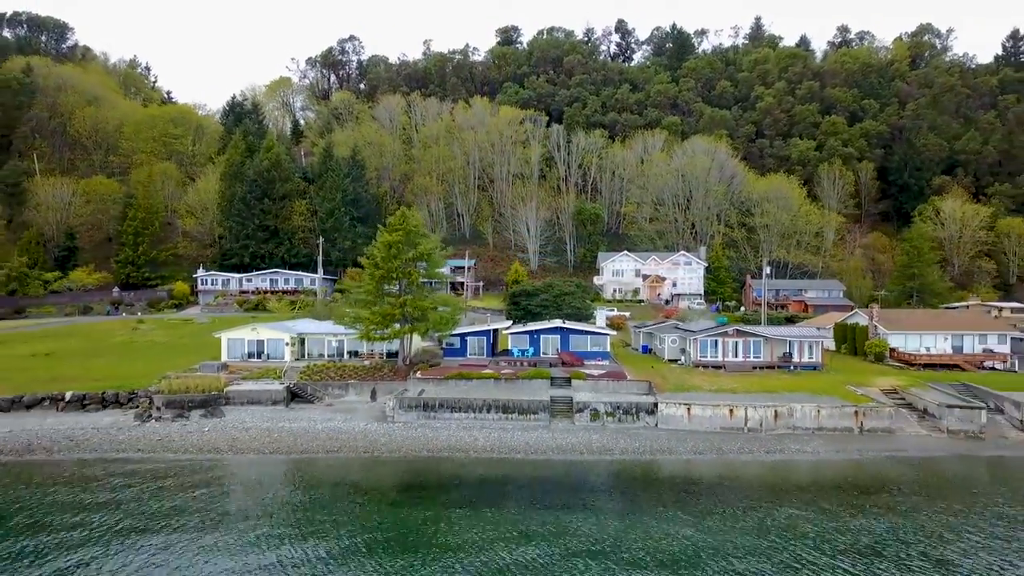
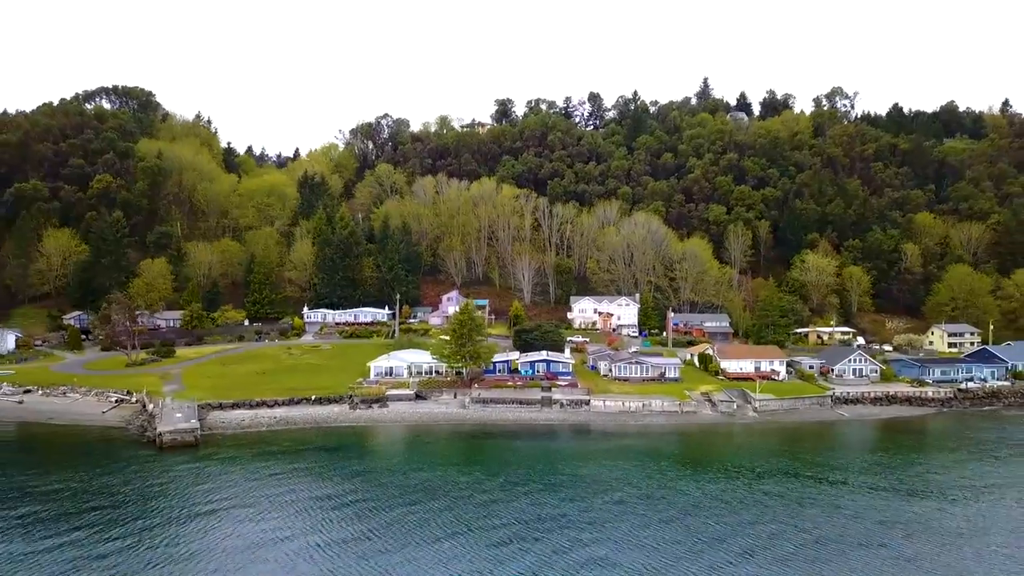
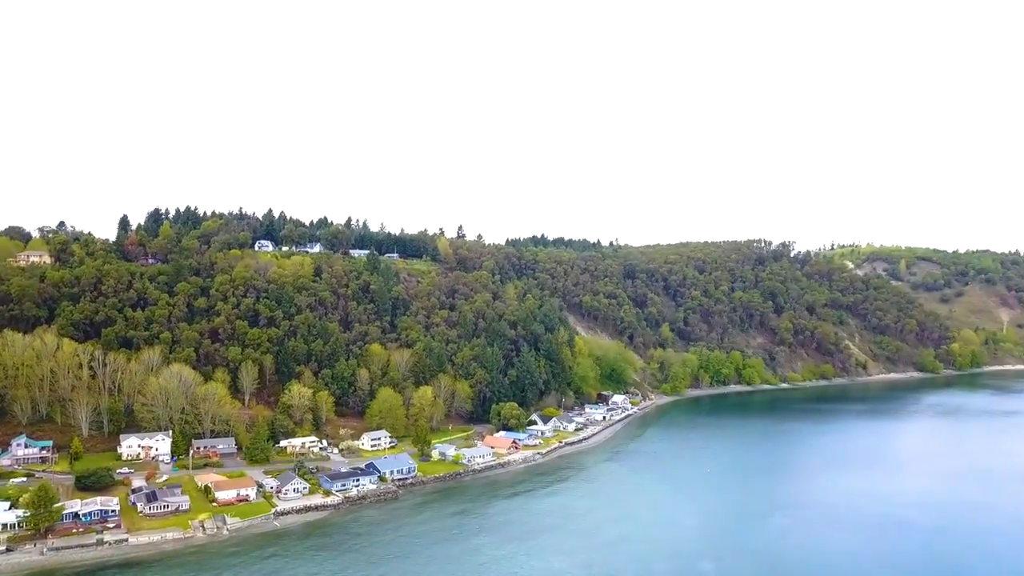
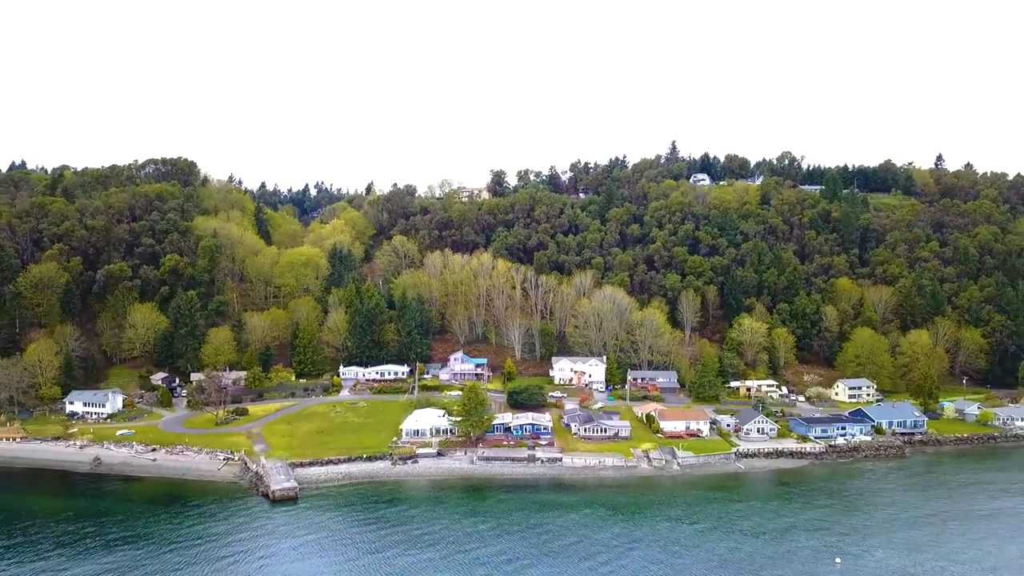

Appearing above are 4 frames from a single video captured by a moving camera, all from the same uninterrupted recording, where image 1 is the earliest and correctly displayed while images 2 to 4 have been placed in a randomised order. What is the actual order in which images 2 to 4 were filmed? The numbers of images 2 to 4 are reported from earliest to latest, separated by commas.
2, 4, 3
